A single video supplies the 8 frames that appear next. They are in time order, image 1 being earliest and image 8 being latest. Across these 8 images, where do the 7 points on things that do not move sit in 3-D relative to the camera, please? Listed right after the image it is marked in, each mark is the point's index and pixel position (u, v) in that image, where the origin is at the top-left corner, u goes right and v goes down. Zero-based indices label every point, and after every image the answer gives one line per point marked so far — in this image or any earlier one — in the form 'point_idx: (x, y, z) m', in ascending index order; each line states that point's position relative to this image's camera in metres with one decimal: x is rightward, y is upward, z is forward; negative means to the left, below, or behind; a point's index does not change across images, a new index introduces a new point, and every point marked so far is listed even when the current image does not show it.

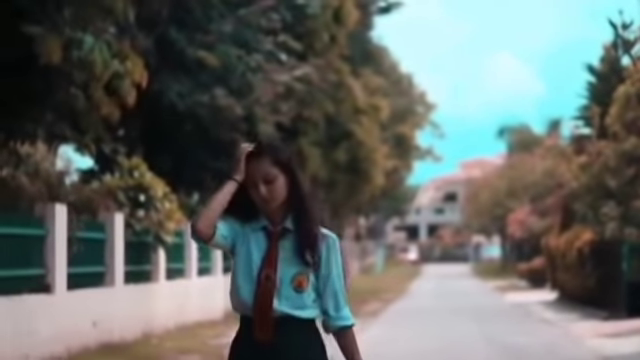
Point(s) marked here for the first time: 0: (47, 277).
0: (-3.0, -1.1, +16.4) m
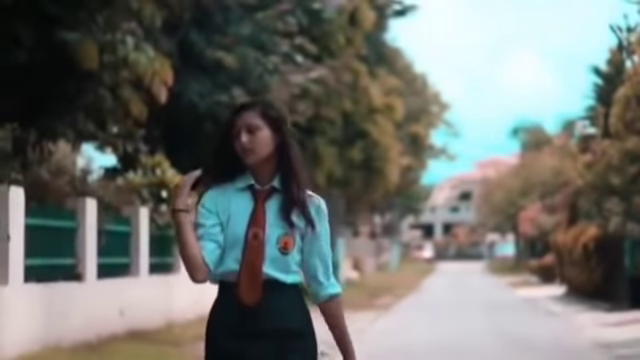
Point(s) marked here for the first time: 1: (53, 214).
0: (-2.9, -1.0, +17.6) m
1: (-3.0, -0.4, +16.6) m
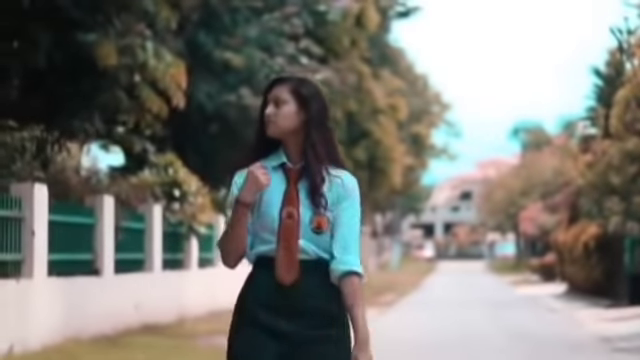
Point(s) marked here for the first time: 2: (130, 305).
0: (-2.7, -1.0, +18.2) m
1: (-2.9, -0.4, +17.2) m
2: (-2.5, -1.6, +19.6) m
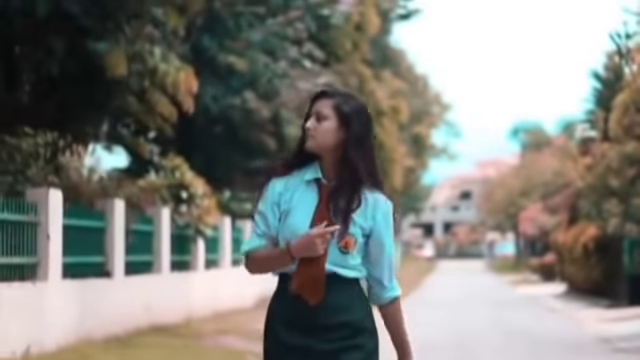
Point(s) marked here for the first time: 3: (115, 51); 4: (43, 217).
0: (-2.7, -1.1, +18.6) m
1: (-2.8, -0.4, +17.7) m
2: (-2.4, -1.7, +20.0) m
3: (-2.4, +1.5, +17.2) m
4: (-2.9, -0.4, +15.5) m
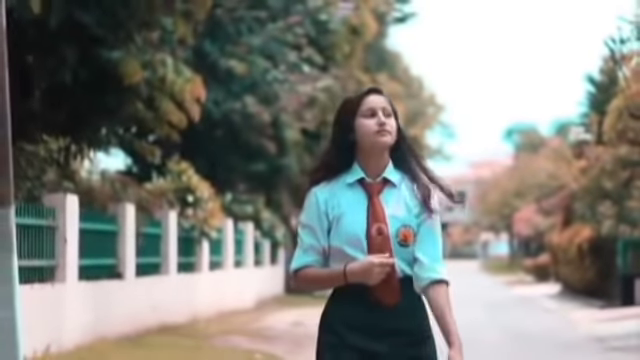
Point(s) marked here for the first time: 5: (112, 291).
0: (-2.6, -1.1, +19.3) m
1: (-2.7, -0.5, +18.3) m
2: (-2.4, -1.8, +20.6) m
3: (-2.3, +1.4, +17.8) m
4: (-2.8, -0.4, +16.2) m
5: (-2.6, -1.4, +18.4) m
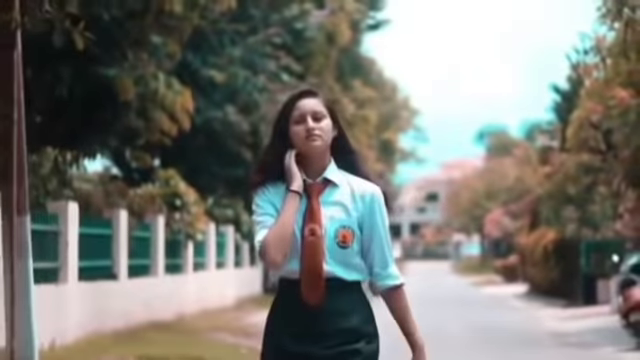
0: (-2.9, -1.2, +20.7) m
1: (-3.0, -0.6, +19.7) m
2: (-2.7, -1.9, +22.1) m
3: (-2.6, +1.3, +19.3) m
4: (-3.0, -0.5, +17.6) m
5: (-2.8, -1.5, +19.8) m
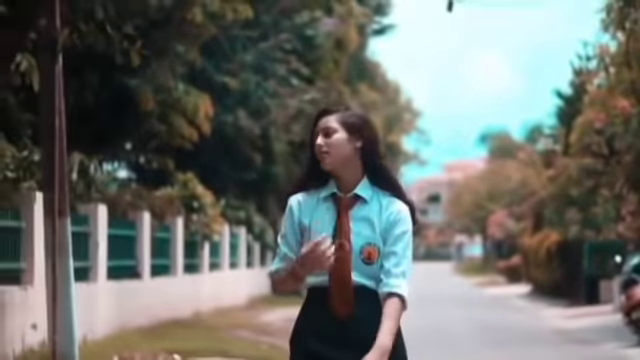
0: (-2.7, -1.3, +21.6) m
1: (-2.8, -0.6, +20.6) m
2: (-2.5, -1.9, +23.0) m
3: (-2.3, +1.3, +20.2) m
4: (-2.8, -0.6, +18.5) m
5: (-2.6, -1.5, +20.8) m
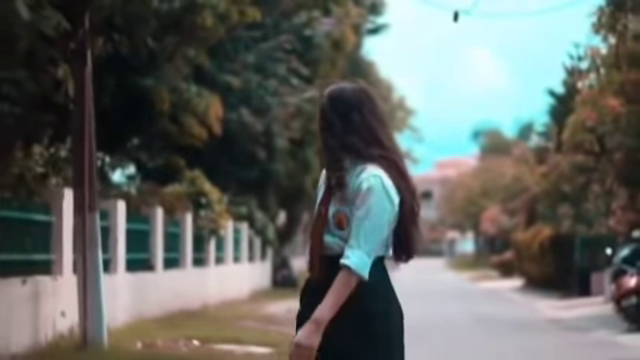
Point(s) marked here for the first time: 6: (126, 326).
0: (-2.6, -1.2, +22.7) m
1: (-2.7, -0.6, +21.7) m
2: (-2.4, -1.9, +24.0) m
3: (-2.3, +1.3, +21.2) m
4: (-2.7, -0.6, +19.6) m
5: (-2.5, -1.5, +21.8) m
6: (-2.5, -1.9, +19.5) m
